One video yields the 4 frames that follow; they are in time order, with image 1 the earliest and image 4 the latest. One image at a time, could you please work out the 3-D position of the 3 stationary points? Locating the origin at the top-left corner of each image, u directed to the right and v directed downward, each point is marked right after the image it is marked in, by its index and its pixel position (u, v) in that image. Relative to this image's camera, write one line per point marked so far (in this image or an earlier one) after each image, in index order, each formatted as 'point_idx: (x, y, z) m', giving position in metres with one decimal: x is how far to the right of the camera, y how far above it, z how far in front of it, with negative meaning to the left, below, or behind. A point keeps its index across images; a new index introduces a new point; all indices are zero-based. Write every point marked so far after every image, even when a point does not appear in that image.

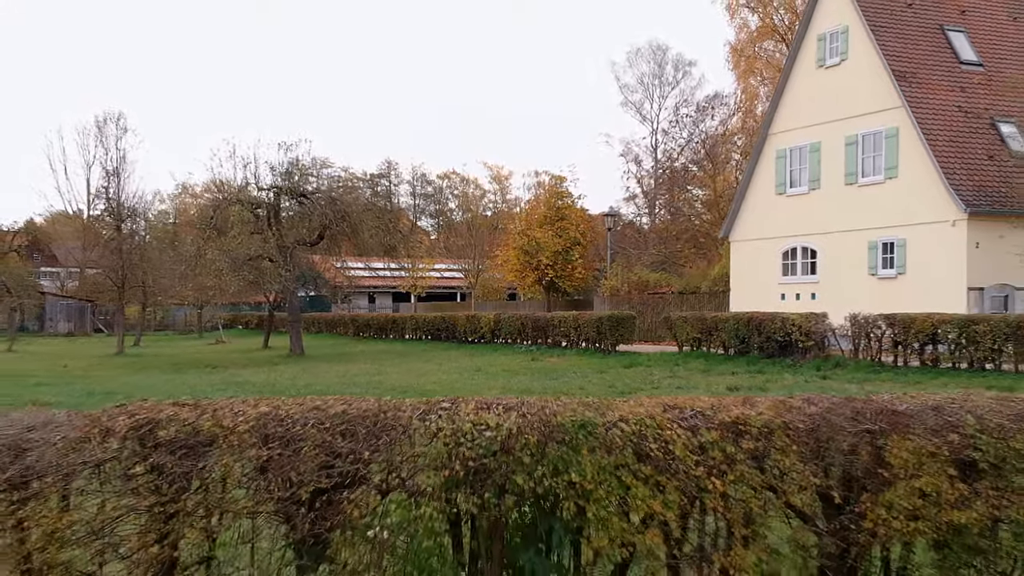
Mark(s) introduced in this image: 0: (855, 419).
0: (+1.8, -0.7, +3.8) m
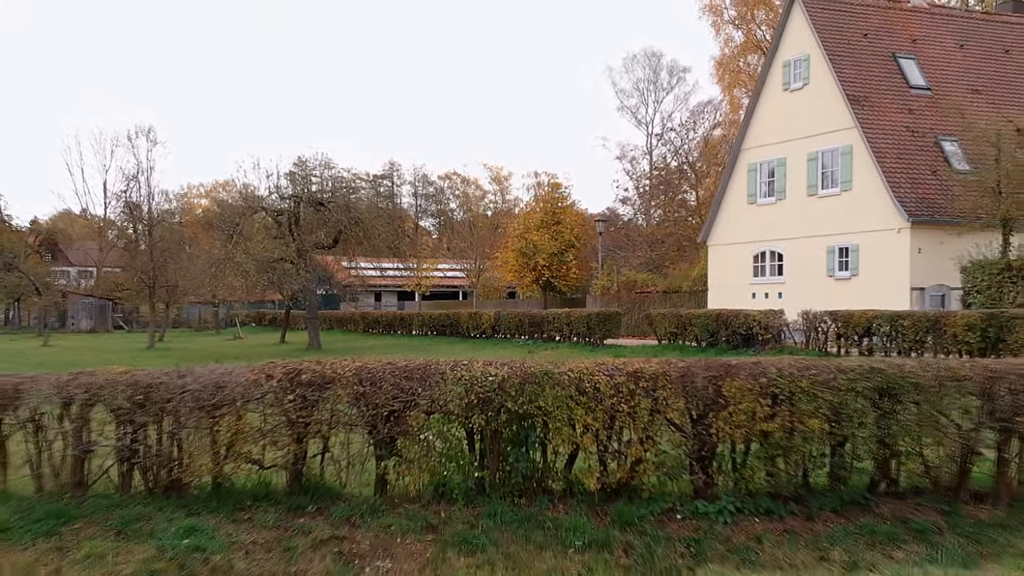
0: (+1.7, -0.7, +6.4) m
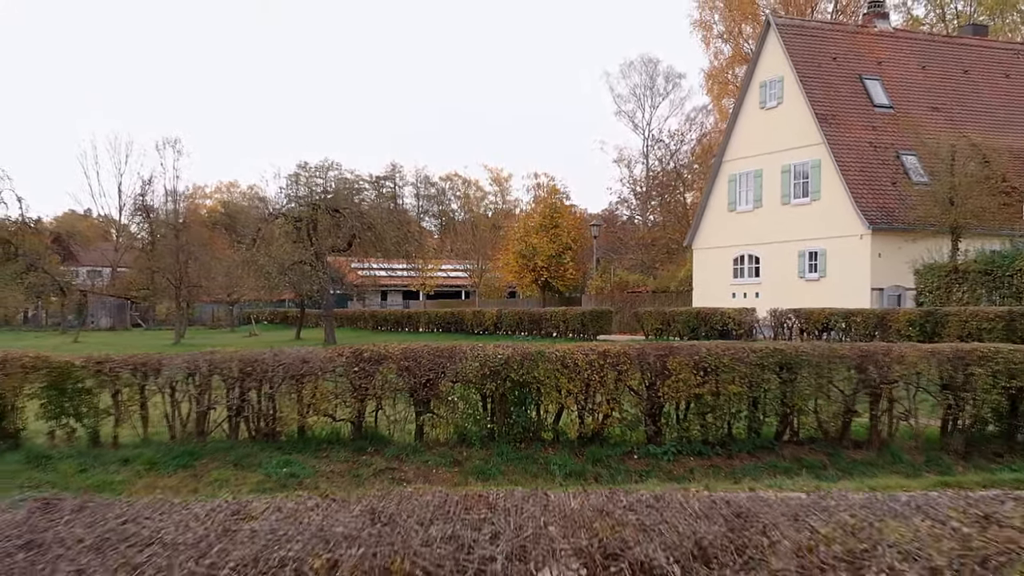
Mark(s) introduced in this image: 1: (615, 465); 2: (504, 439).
0: (+1.8, -0.8, +8.7) m
1: (+1.2, -2.0, +8.3) m
2: (-0.1, -1.8, +8.6) m
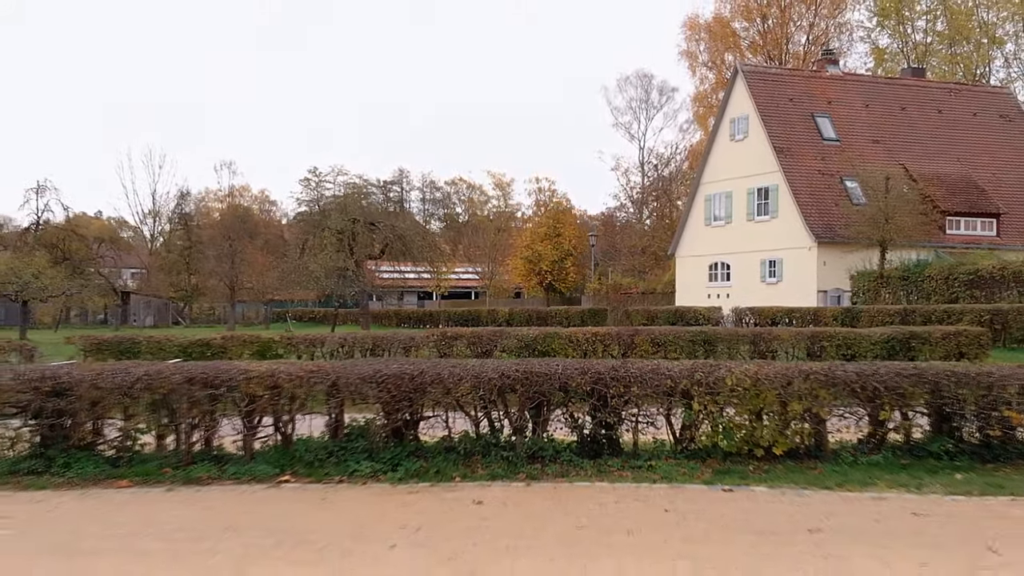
0: (+2.3, -0.9, +14.1) m
1: (+1.7, -2.1, +13.6) m
2: (+0.4, -1.9, +14.0) m
